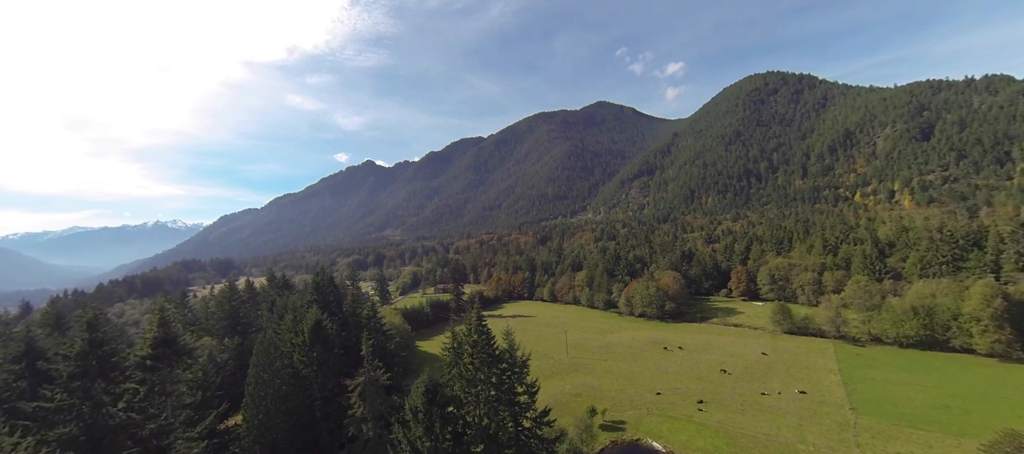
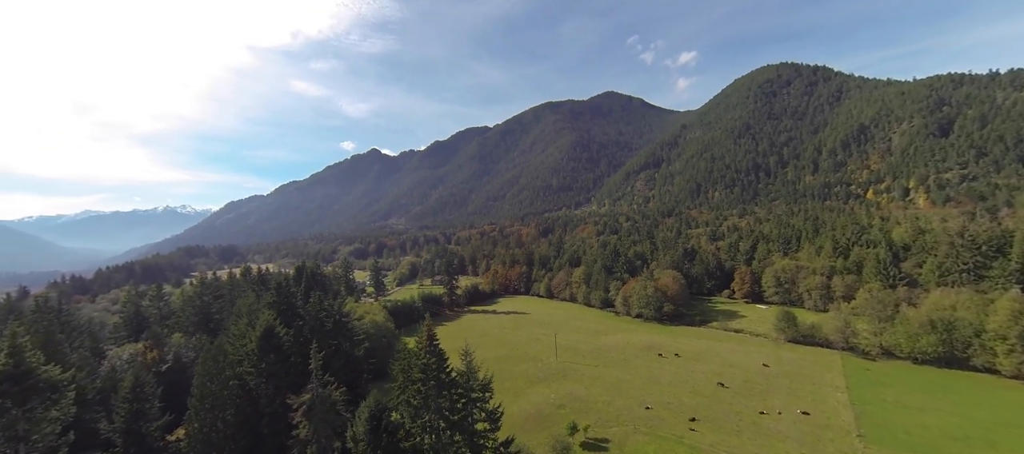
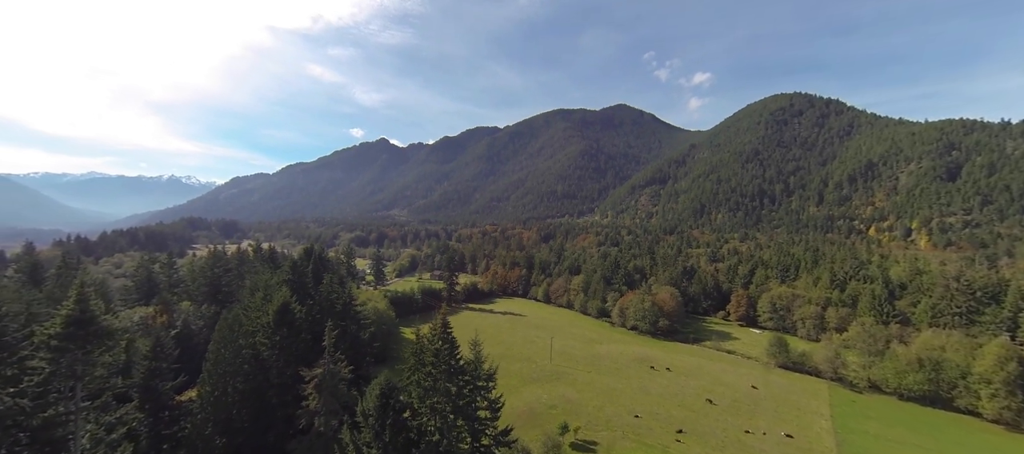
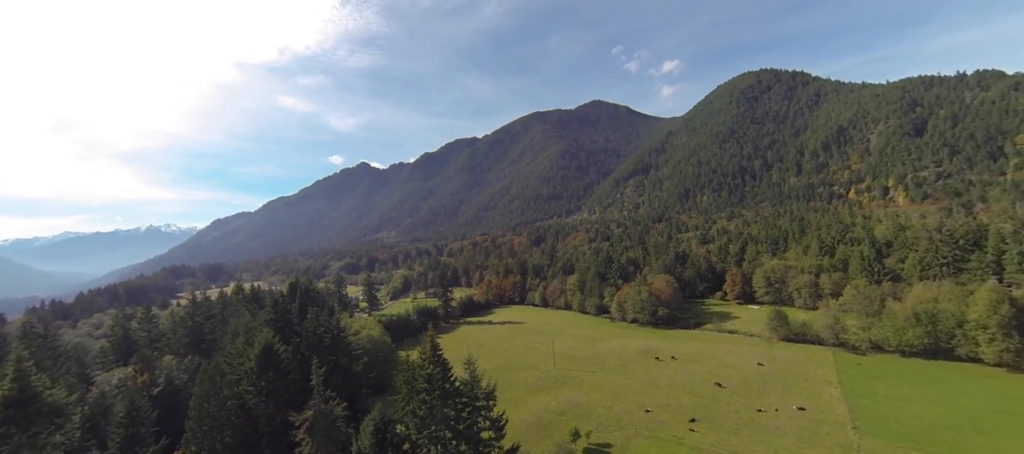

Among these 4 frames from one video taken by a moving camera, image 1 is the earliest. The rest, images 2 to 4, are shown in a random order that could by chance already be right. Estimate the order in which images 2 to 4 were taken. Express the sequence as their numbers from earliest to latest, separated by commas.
3, 4, 2
